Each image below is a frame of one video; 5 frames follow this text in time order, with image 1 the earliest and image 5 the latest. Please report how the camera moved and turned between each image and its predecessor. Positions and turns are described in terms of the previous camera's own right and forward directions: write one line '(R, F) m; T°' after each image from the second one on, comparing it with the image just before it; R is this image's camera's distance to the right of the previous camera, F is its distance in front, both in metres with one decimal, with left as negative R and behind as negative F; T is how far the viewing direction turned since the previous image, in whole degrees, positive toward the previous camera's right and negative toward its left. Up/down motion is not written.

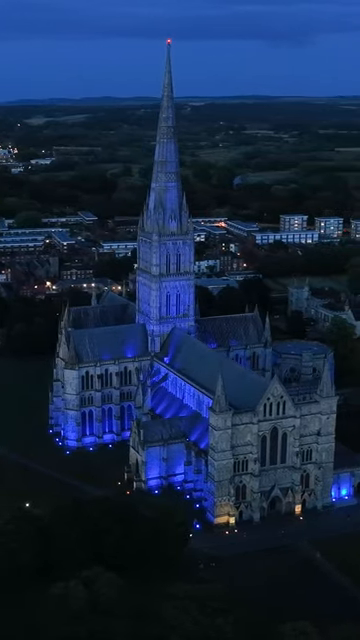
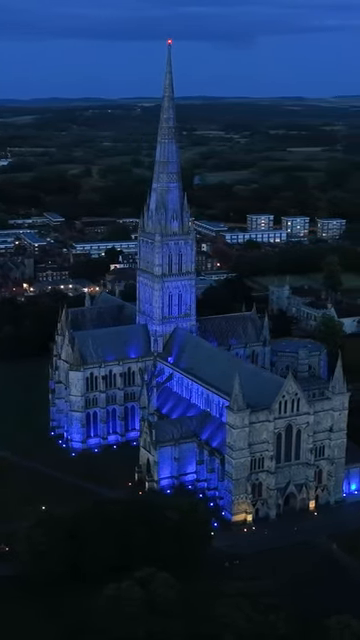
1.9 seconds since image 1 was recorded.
(-5.1, -0.1) m; +4°
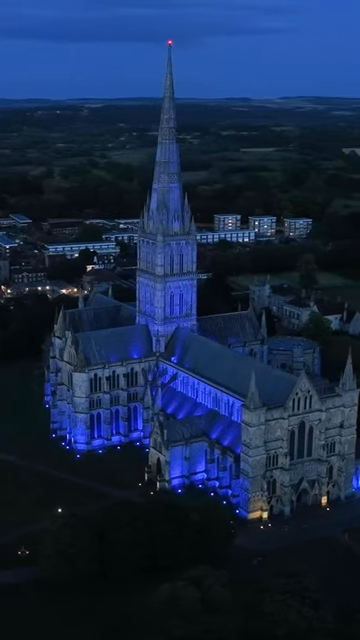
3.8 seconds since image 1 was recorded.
(-5.0, 0.0) m; +3°
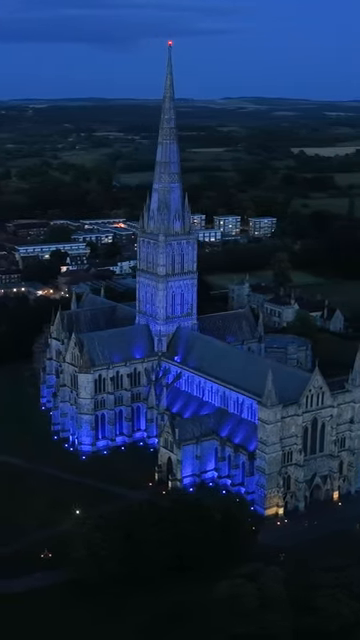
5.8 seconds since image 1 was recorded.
(-5.4, -0.1) m; +4°
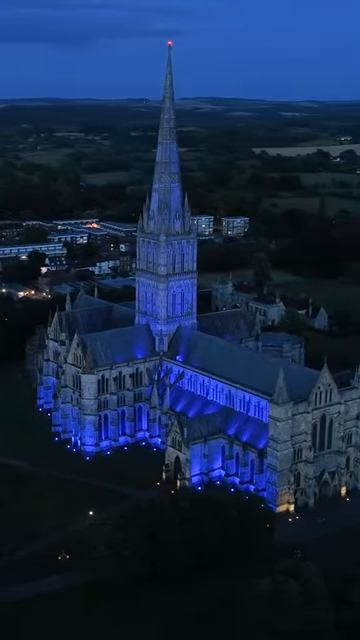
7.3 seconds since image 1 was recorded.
(-4.1, -0.1) m; +3°
